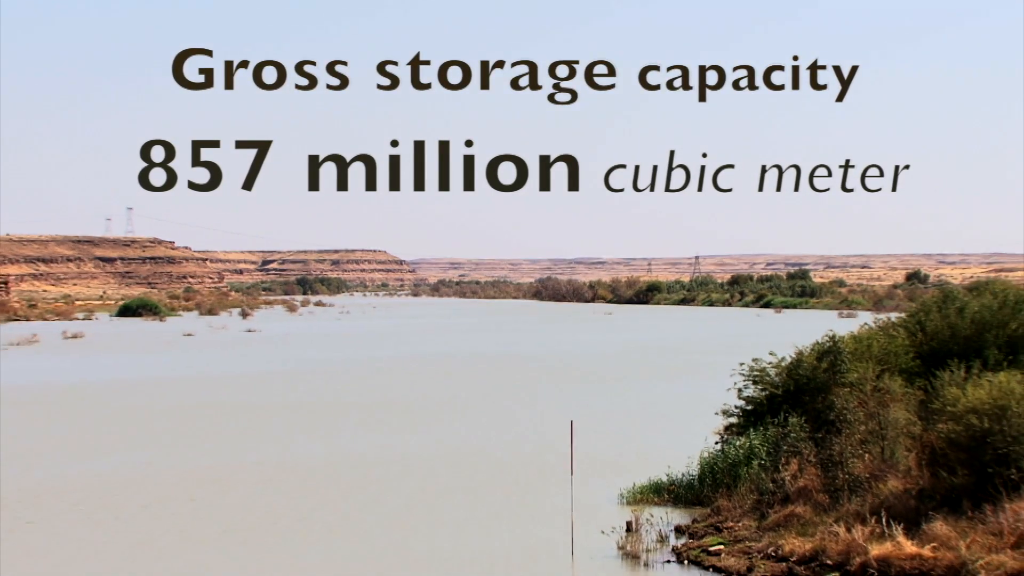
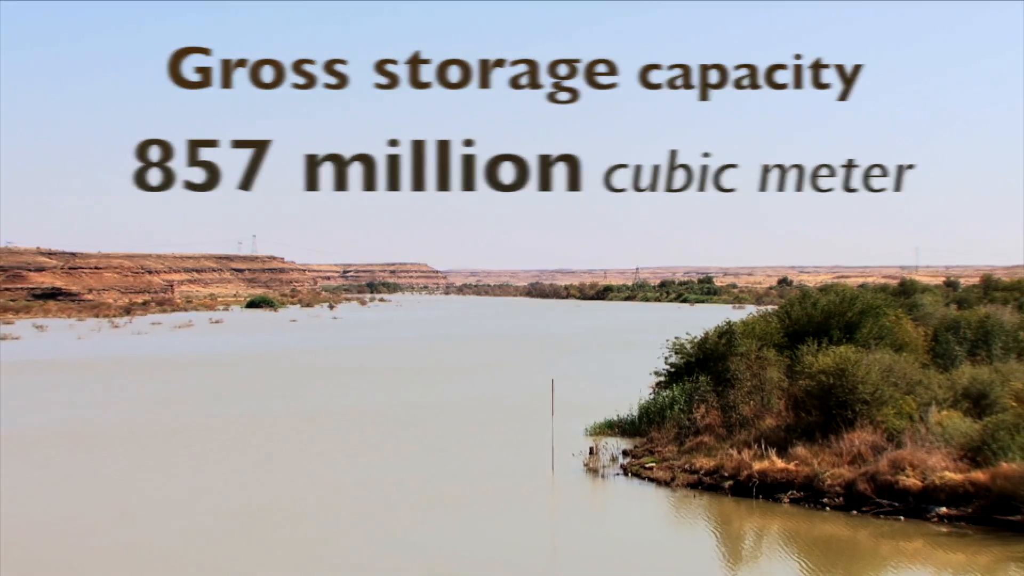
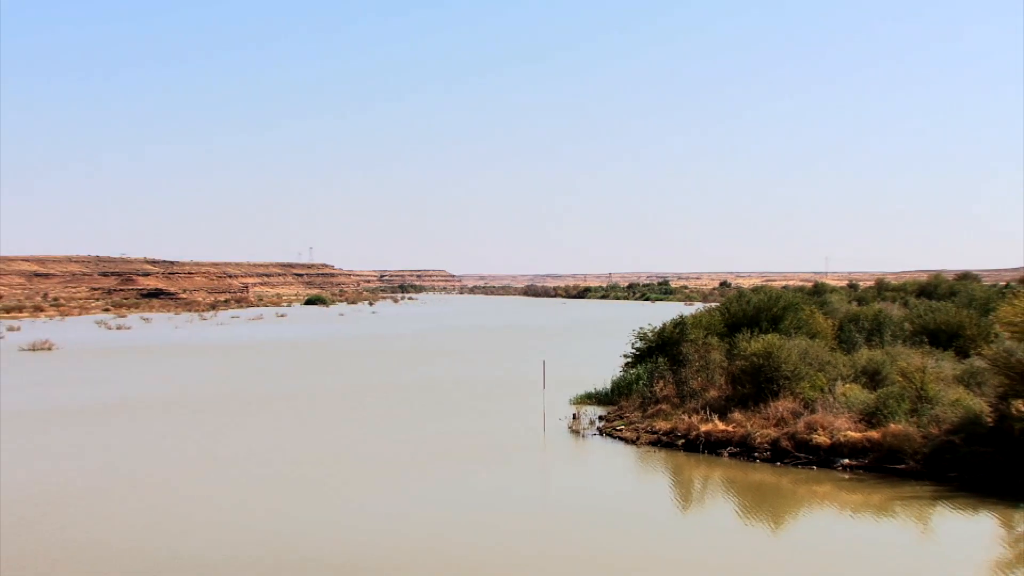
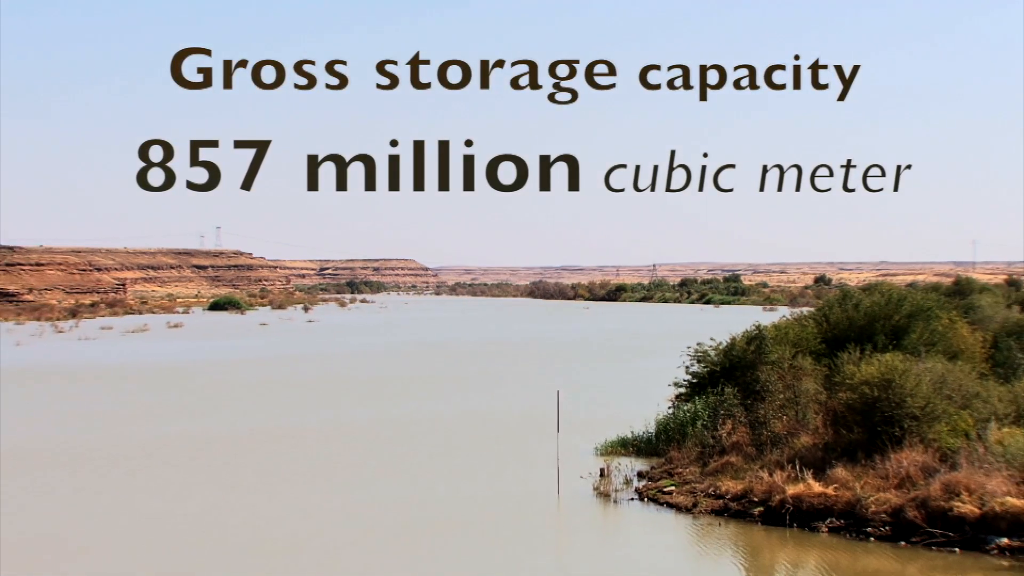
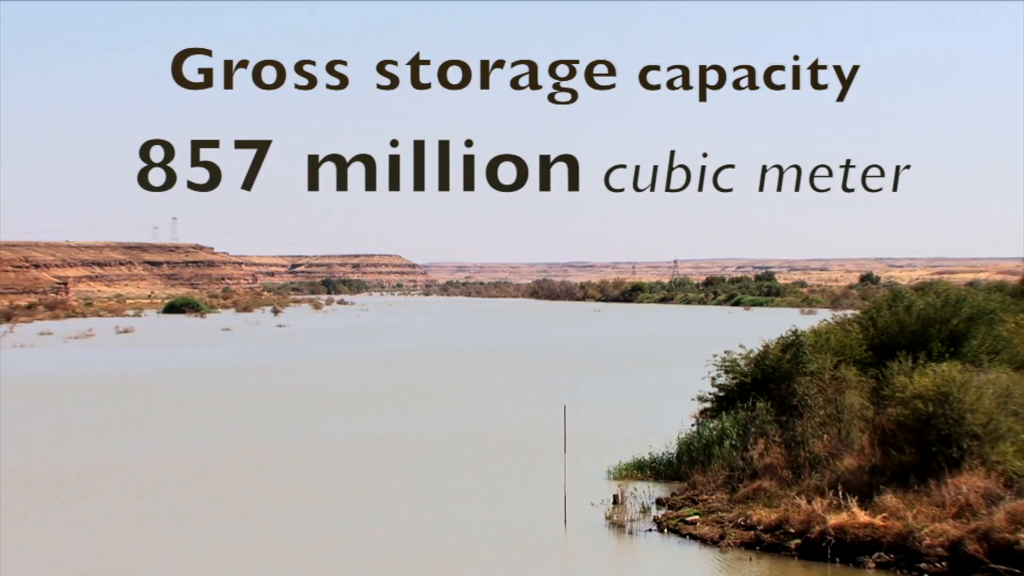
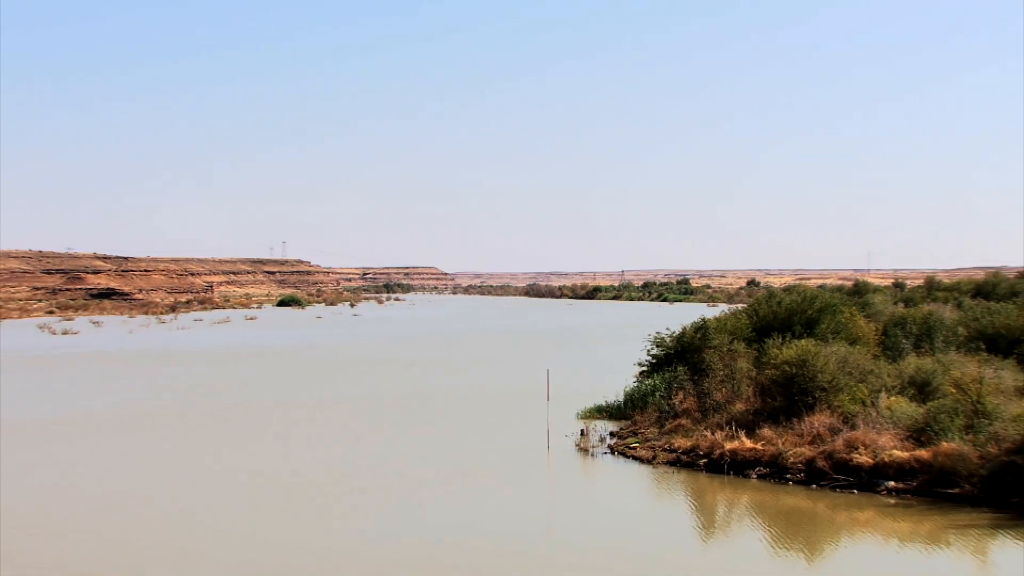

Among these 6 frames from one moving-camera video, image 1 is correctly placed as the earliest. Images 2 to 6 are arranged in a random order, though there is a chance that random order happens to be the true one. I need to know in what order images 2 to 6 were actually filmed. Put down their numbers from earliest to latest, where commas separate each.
5, 4, 2, 6, 3
